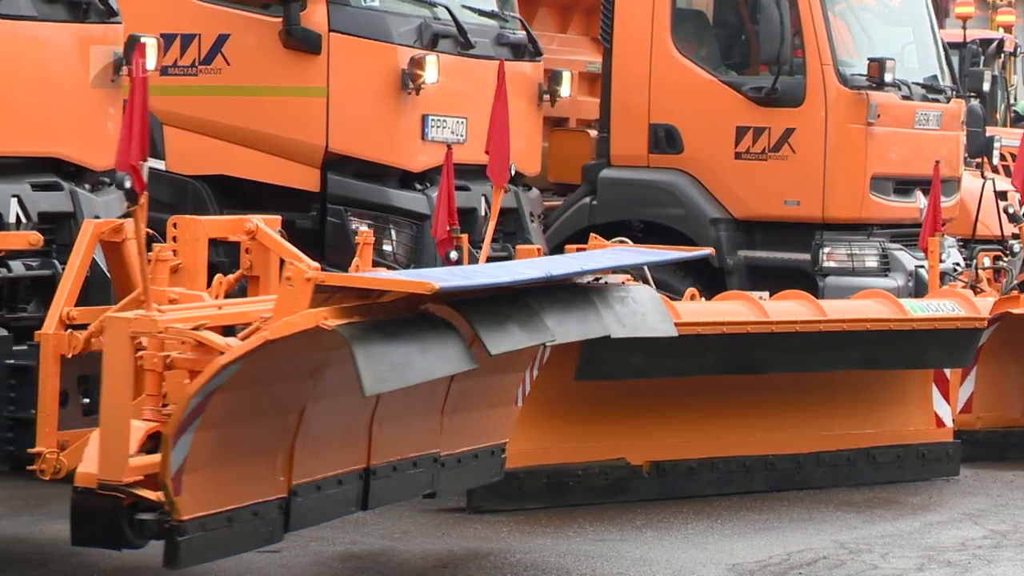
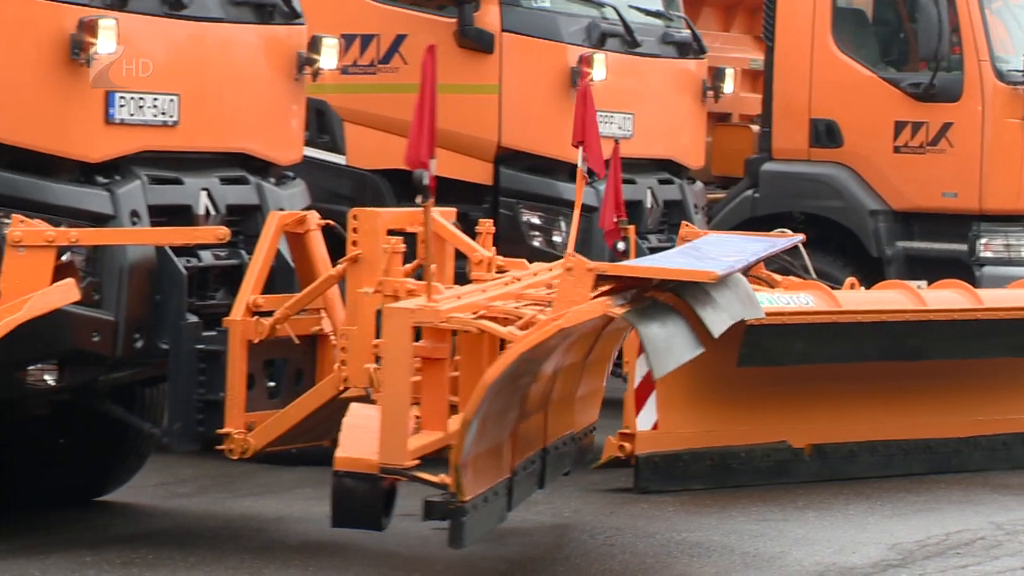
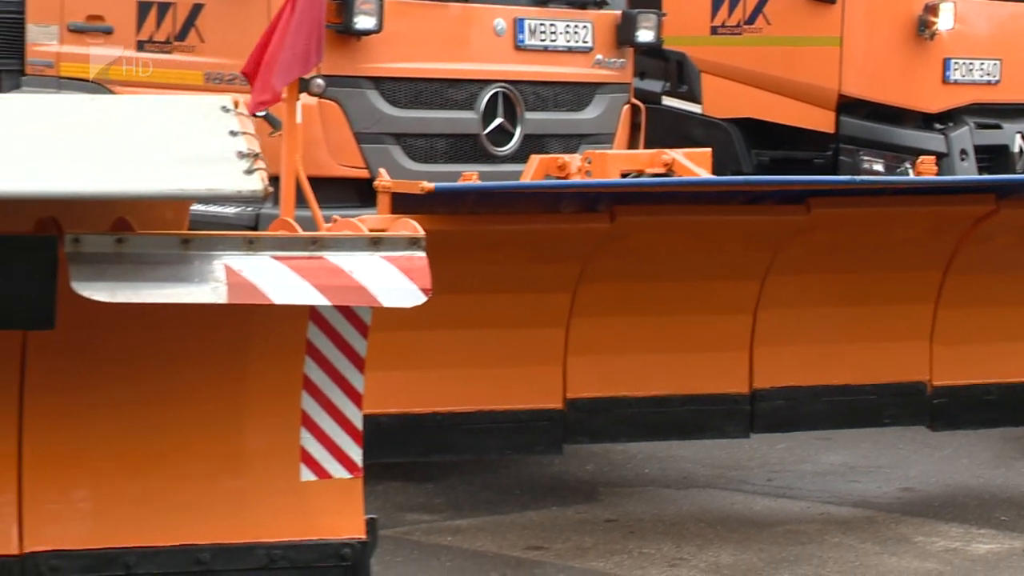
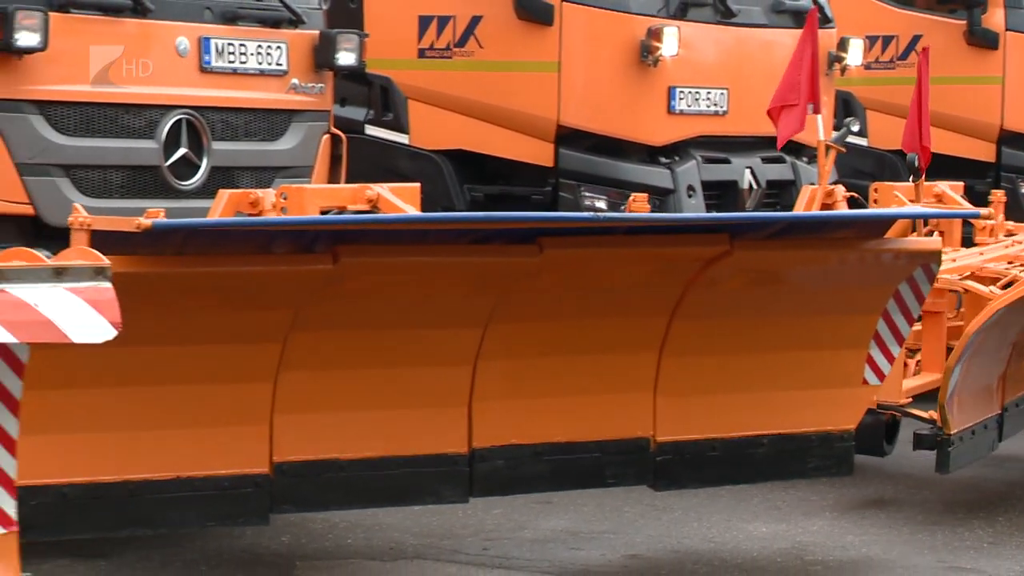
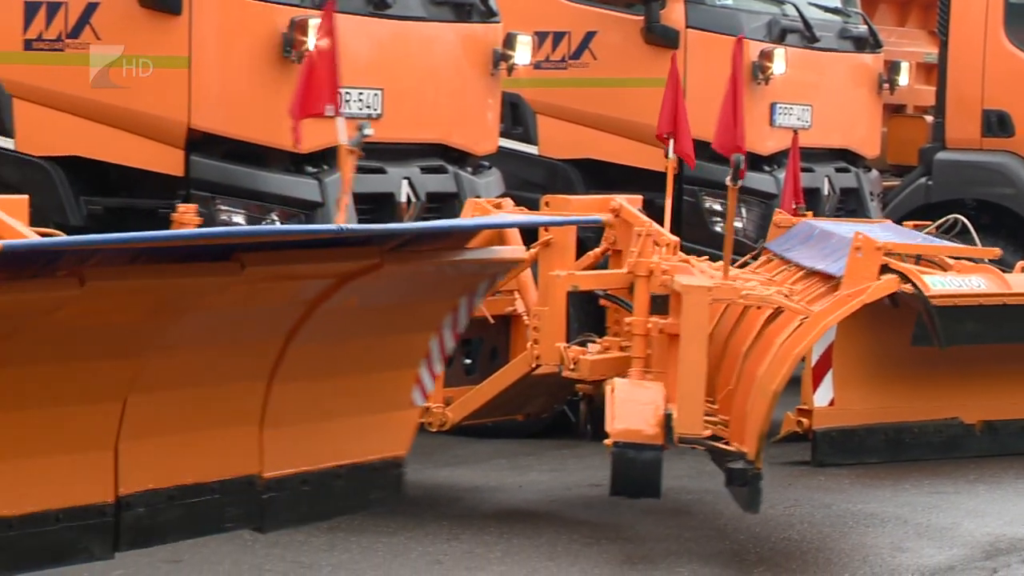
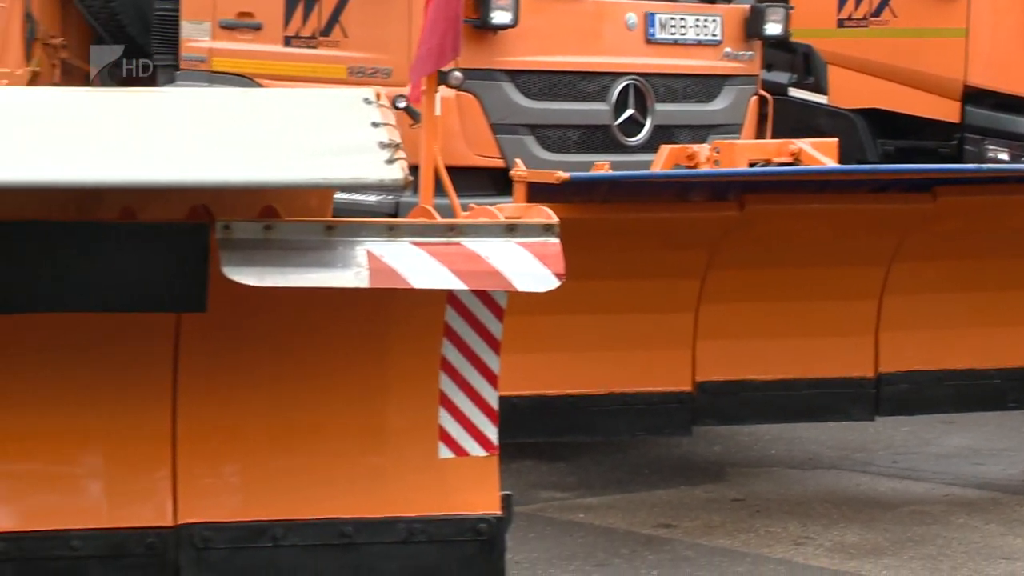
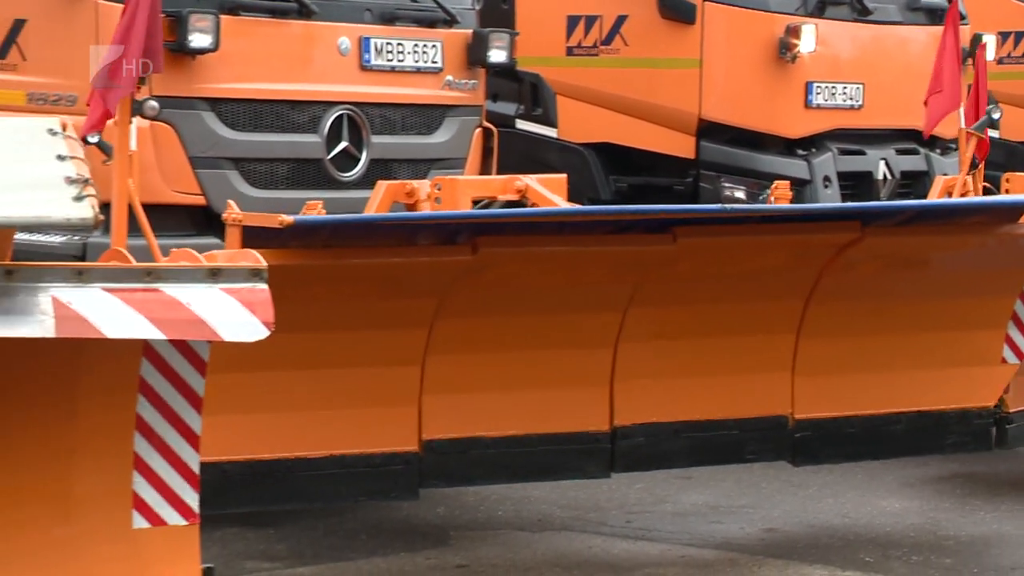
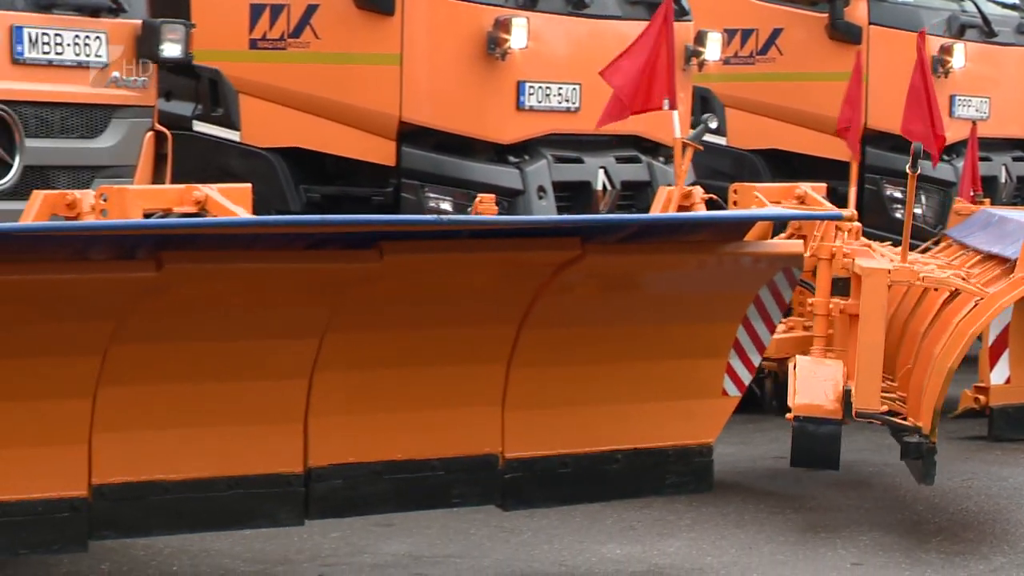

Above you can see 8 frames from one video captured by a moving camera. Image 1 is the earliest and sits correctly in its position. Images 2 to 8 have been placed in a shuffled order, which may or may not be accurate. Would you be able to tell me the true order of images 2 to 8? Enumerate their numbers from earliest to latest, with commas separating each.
2, 5, 8, 4, 7, 3, 6
